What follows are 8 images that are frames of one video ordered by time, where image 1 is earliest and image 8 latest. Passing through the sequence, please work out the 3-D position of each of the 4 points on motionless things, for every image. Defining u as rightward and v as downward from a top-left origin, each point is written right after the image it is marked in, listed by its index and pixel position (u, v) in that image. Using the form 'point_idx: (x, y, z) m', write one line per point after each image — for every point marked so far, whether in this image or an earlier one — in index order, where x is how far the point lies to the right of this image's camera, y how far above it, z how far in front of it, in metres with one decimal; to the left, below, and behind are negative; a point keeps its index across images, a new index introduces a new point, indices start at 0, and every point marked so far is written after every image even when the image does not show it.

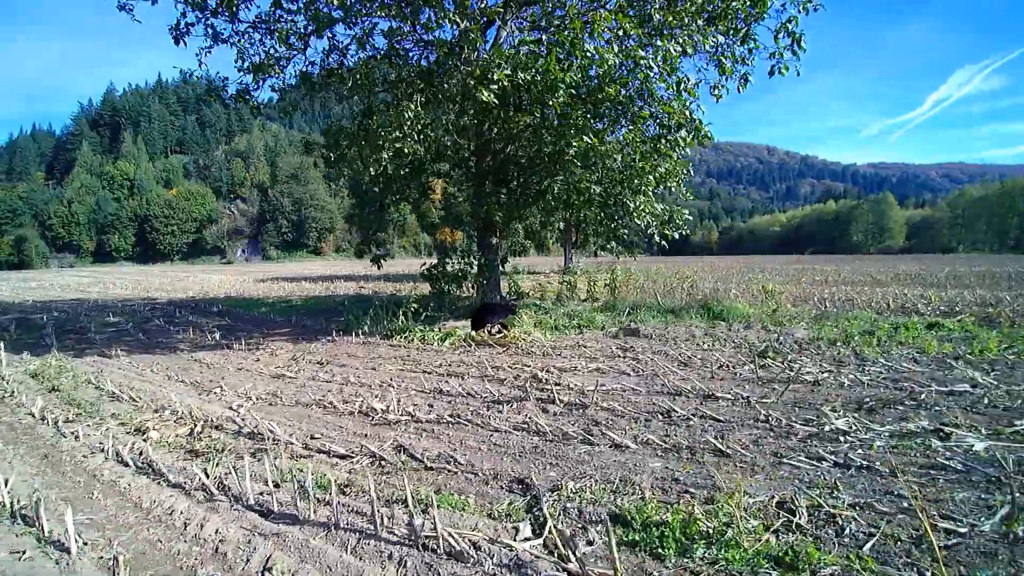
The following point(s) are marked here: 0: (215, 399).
0: (-2.1, -0.8, +4.2) m
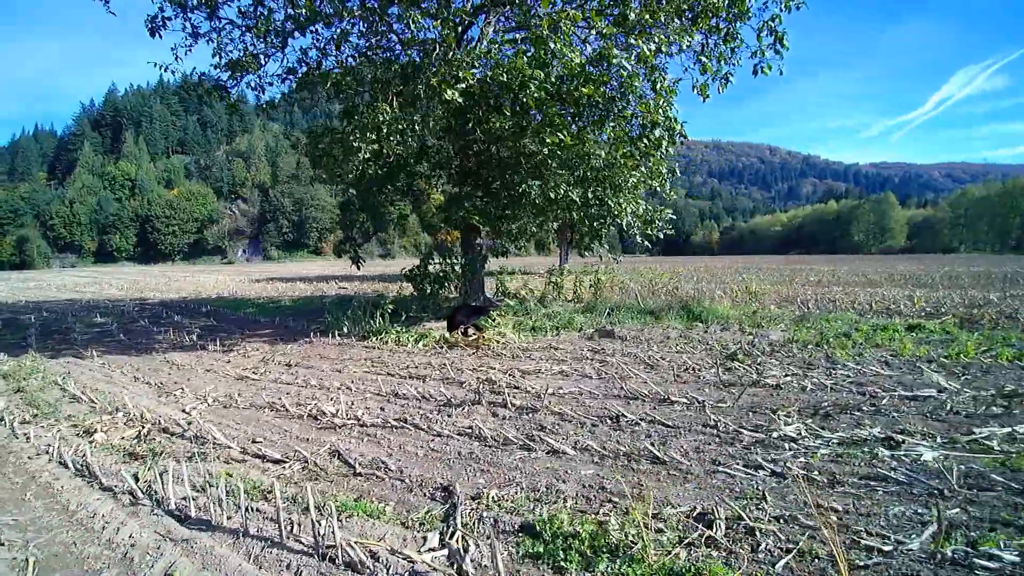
0: (-2.3, -0.8, +4.2) m
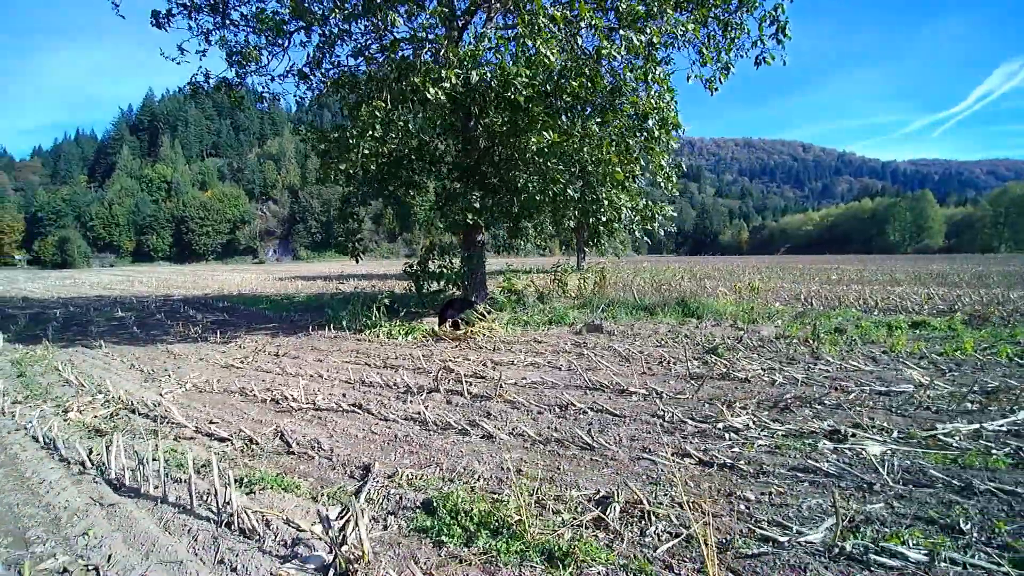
0: (-2.5, -0.7, +4.3) m
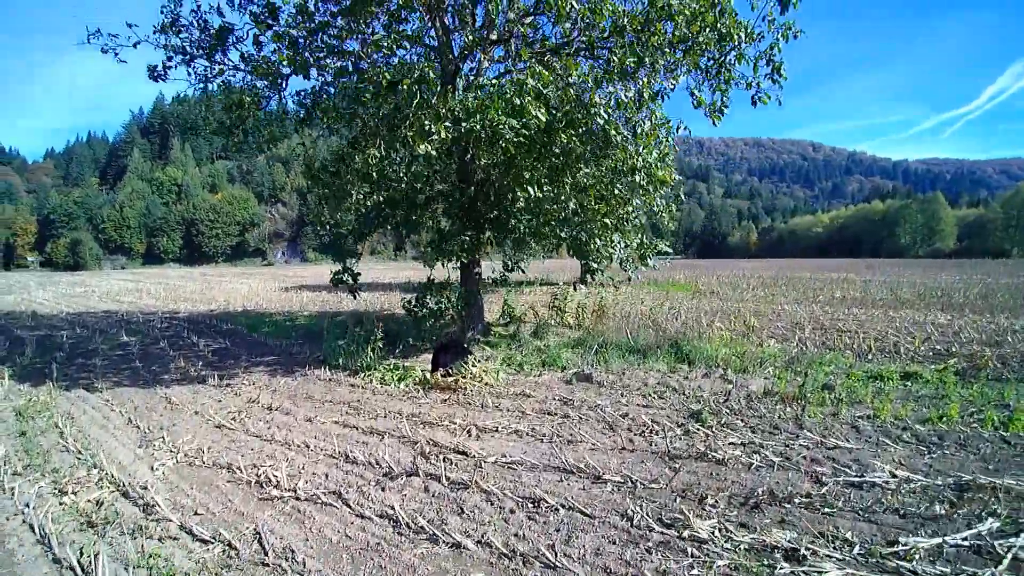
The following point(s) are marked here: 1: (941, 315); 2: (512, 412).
0: (-2.7, -1.2, +4.5) m
1: (+7.8, -0.5, +11.0) m
2: (0.0, -1.0, +5.1) m
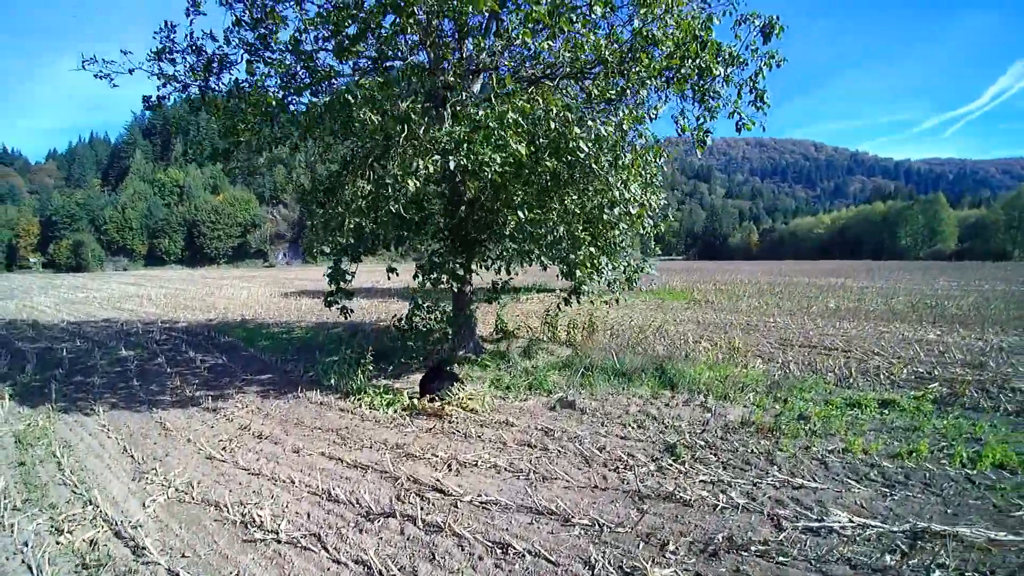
0: (-2.8, -1.5, +4.6) m
1: (+7.7, -0.8, +11.1) m
2: (-0.2, -1.3, +5.2) m
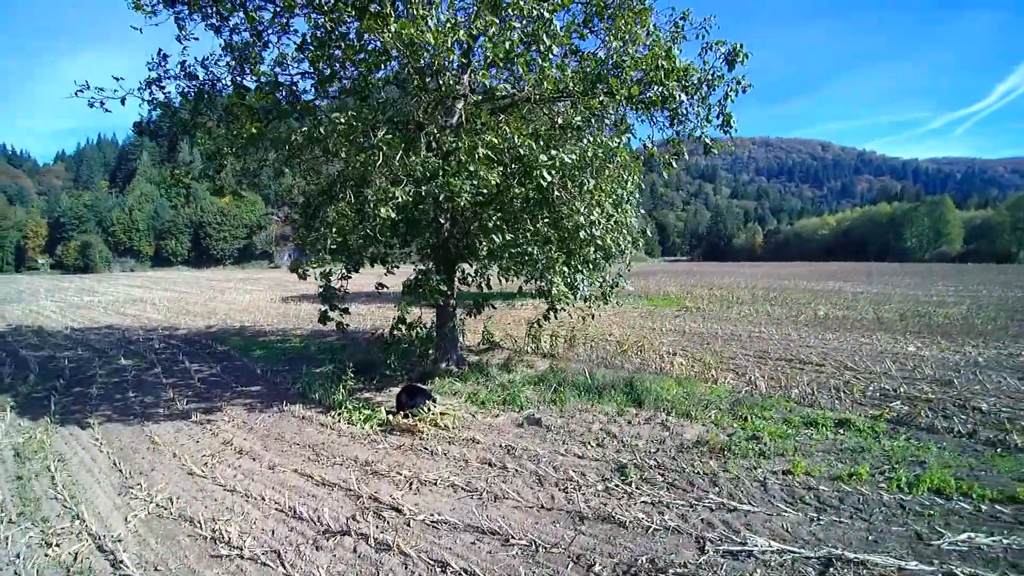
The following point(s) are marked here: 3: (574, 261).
0: (-3.2, -1.7, +5.0) m
1: (+7.4, -1.0, +11.3) m
2: (-0.5, -1.6, +5.5) m
3: (+0.9, +0.4, +8.5) m
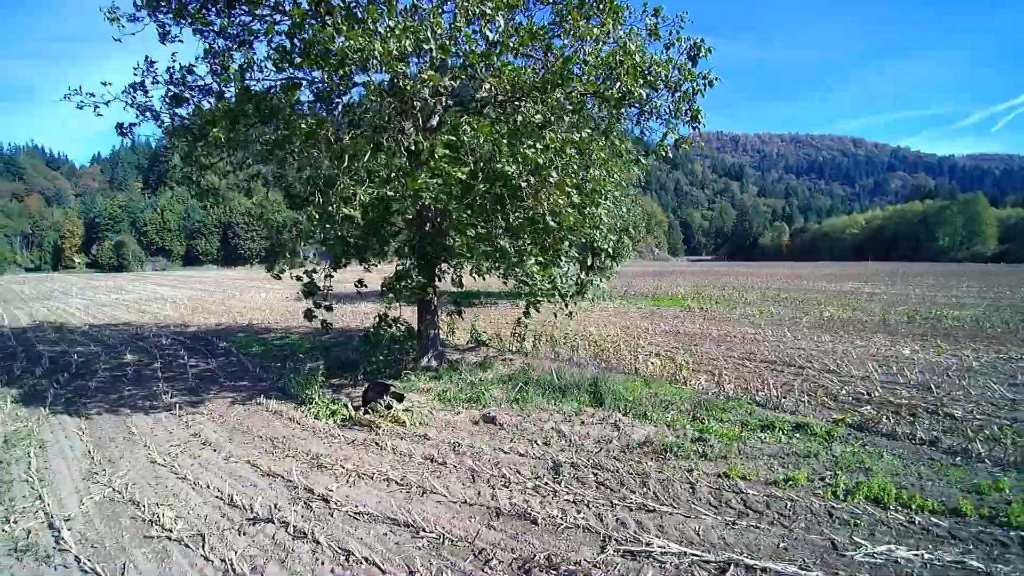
0: (-3.7, -1.7, +5.3) m
1: (+7.2, -1.0, +11.0) m
2: (-1.0, -1.6, +5.7) m
3: (+0.5, +0.4, +8.6) m
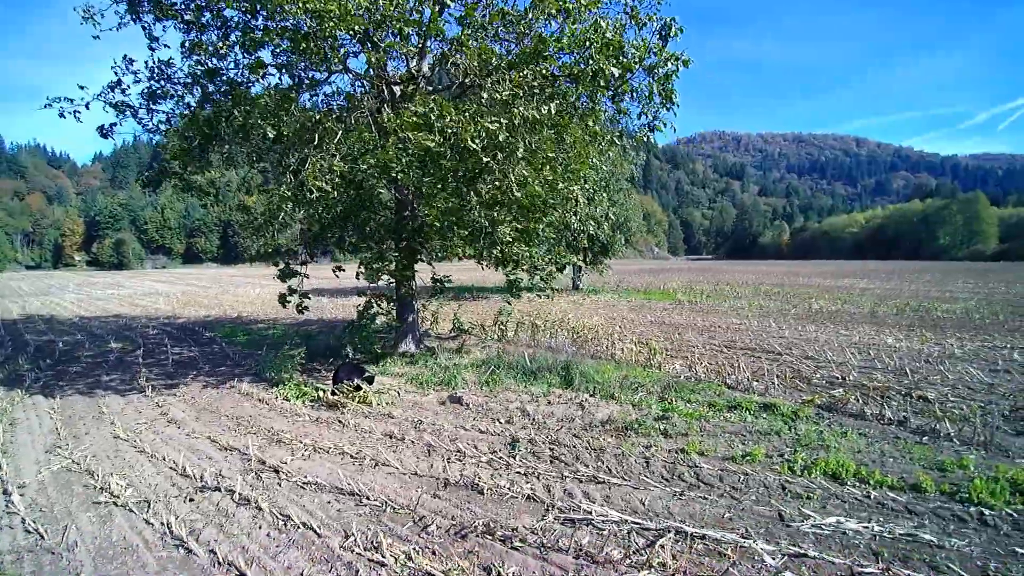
0: (-4.1, -1.5, +5.3) m
1: (+6.9, -0.8, +10.9) m
2: (-1.4, -1.4, +5.7) m
3: (+0.2, +0.6, +8.6) m
